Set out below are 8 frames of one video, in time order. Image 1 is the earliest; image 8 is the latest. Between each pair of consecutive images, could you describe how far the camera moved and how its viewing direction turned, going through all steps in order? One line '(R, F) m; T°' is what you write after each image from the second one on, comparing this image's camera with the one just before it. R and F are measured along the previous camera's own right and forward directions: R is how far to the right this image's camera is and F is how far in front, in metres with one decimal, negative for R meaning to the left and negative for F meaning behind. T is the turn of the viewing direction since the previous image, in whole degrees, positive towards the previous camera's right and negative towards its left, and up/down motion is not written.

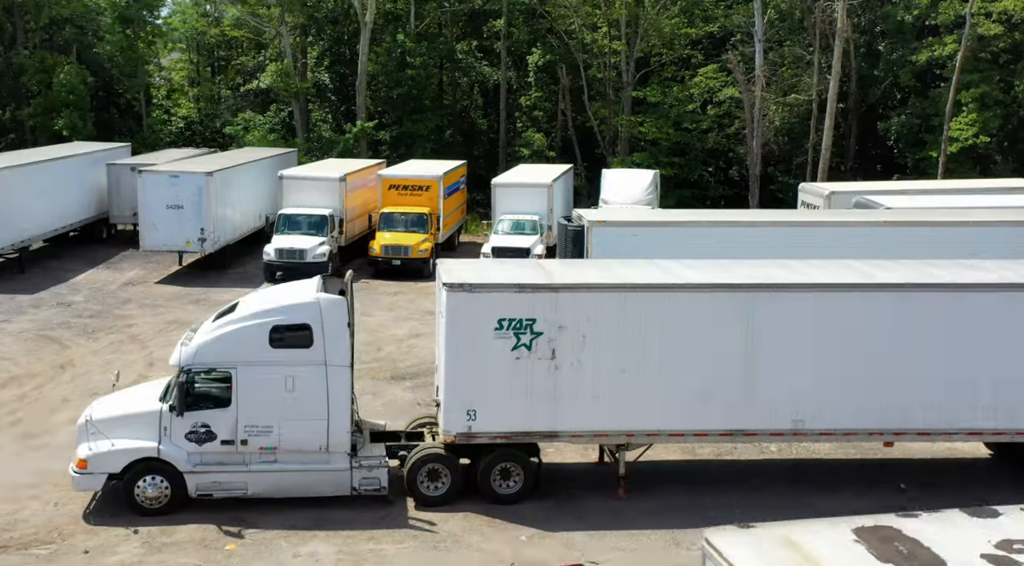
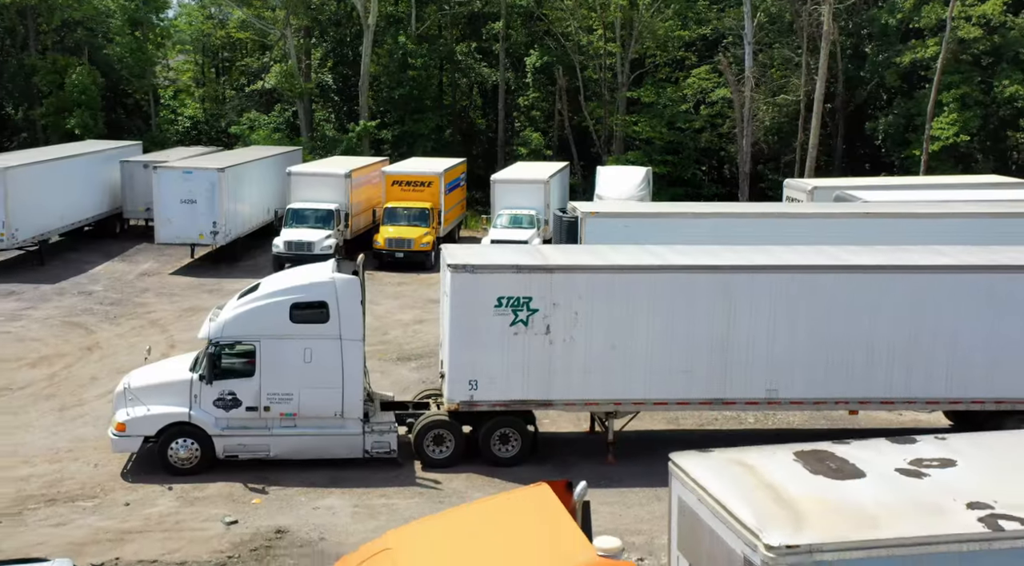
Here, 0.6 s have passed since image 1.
(0.0, -1.3) m; 0°
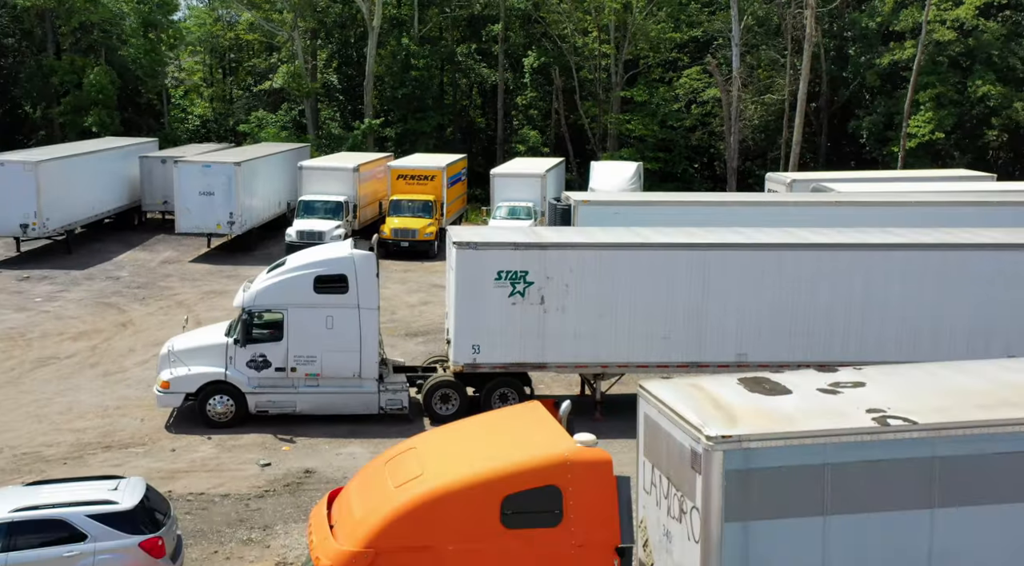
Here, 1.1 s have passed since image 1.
(0.0, -1.9) m; 0°
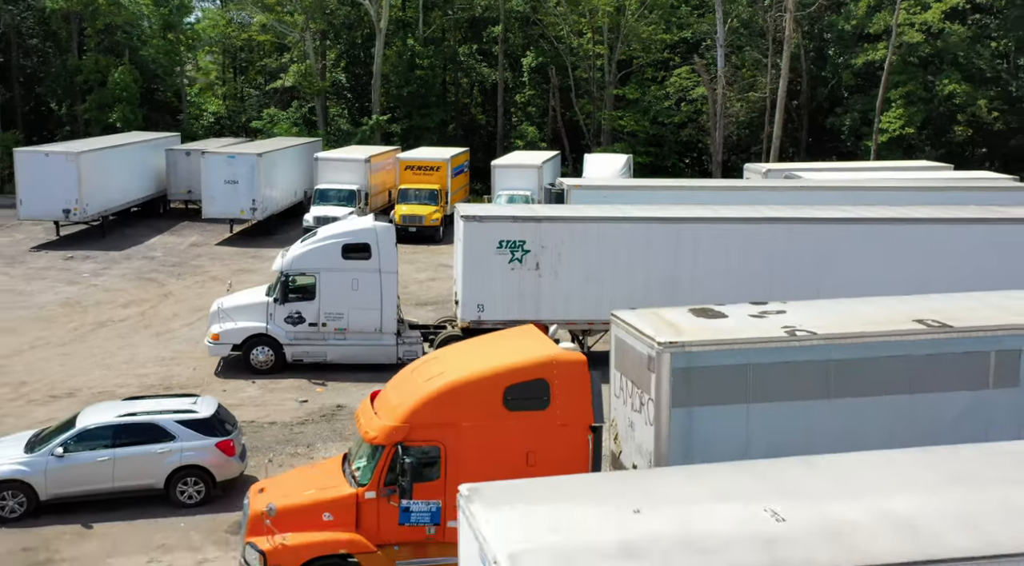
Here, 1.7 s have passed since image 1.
(0.0, -2.7) m; 0°
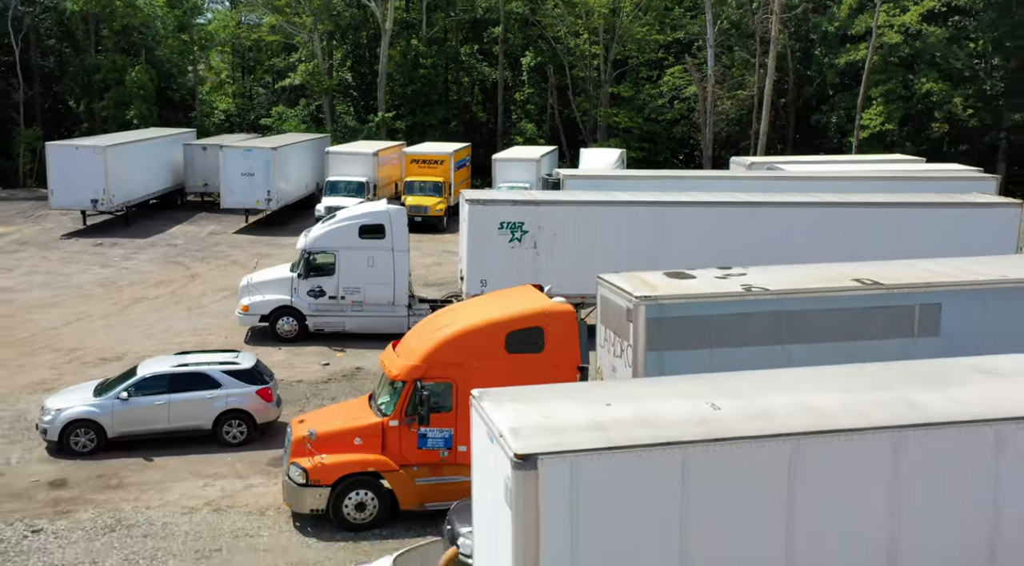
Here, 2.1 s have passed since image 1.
(0.0, -2.1) m; 0°
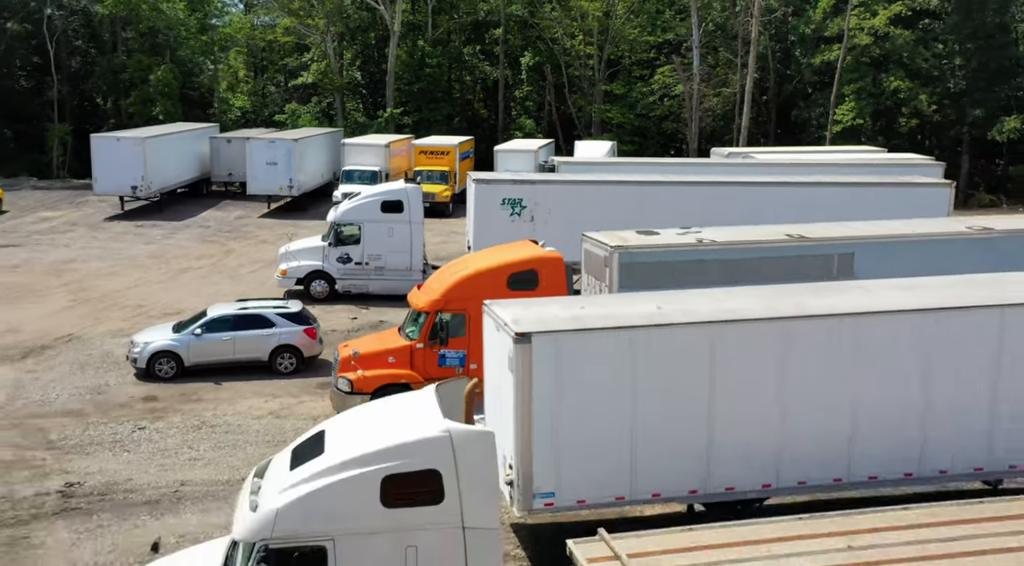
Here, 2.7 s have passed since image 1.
(0.0, -3.4) m; 0°
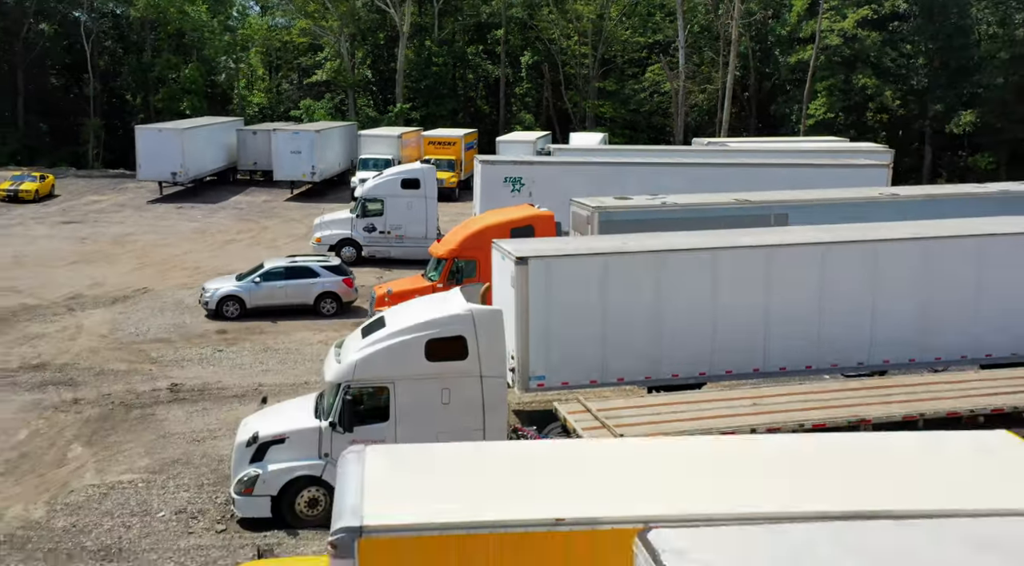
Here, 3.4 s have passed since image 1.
(0.0, -4.1) m; 0°
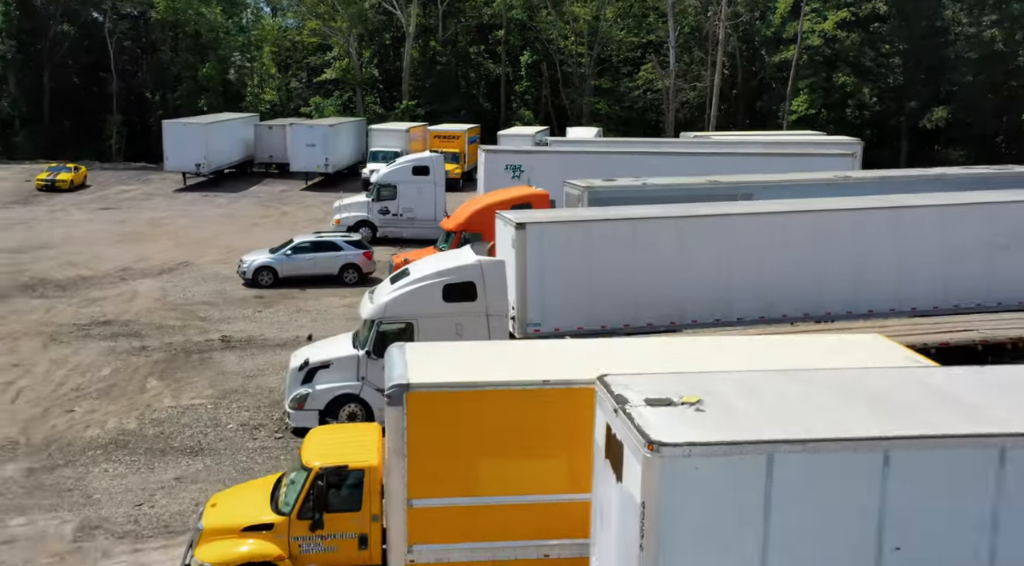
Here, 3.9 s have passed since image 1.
(0.0, -3.1) m; 0°
